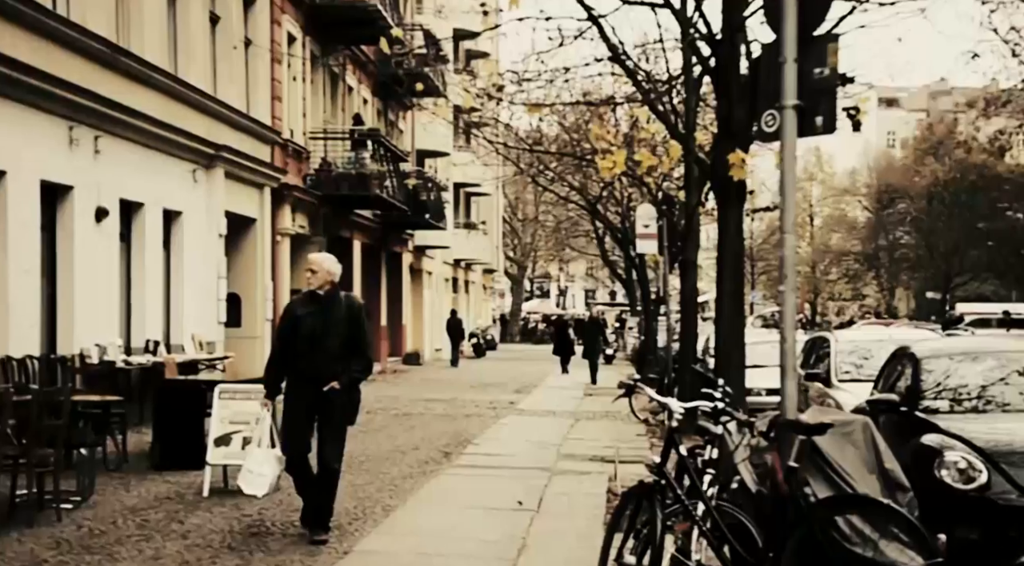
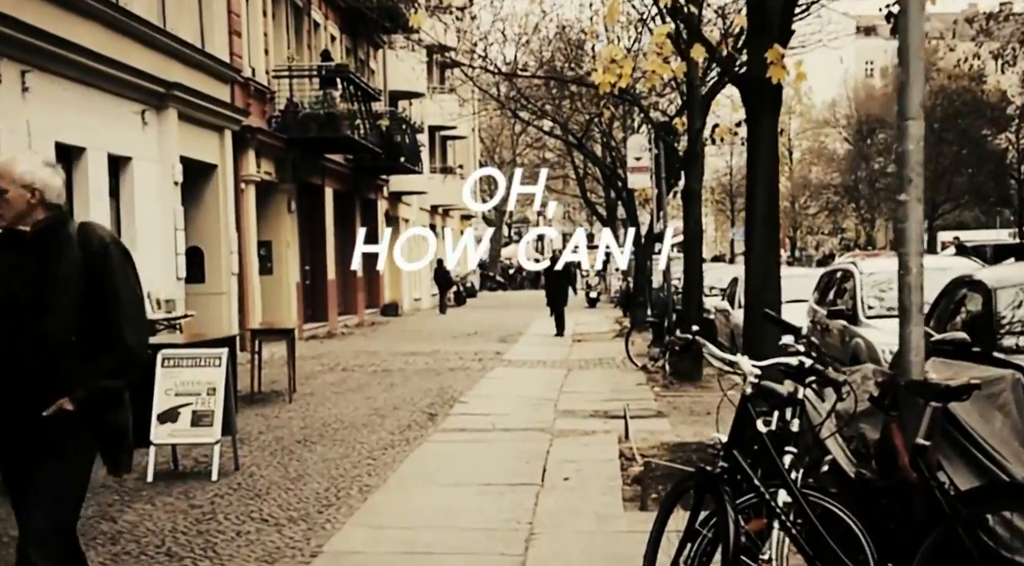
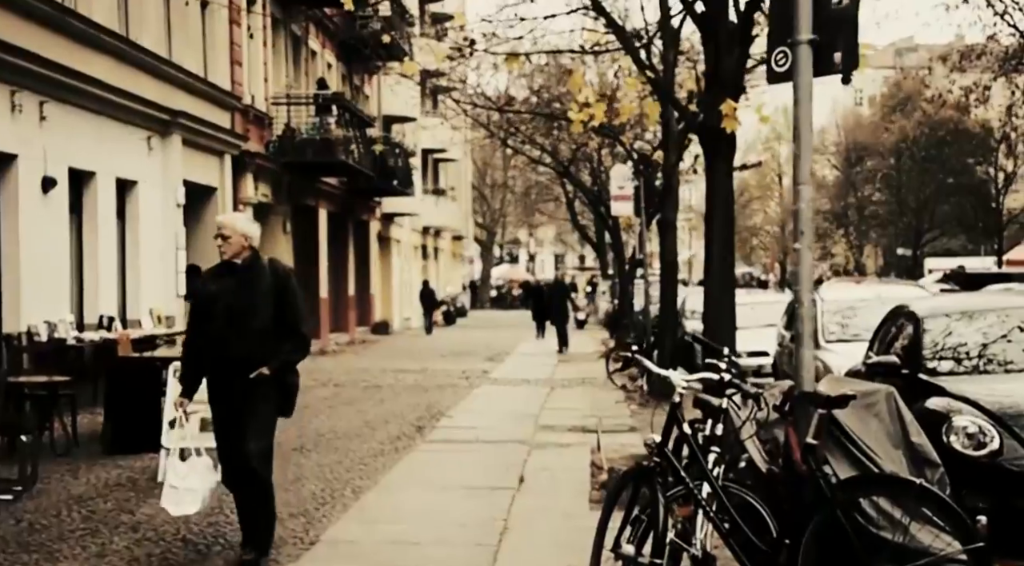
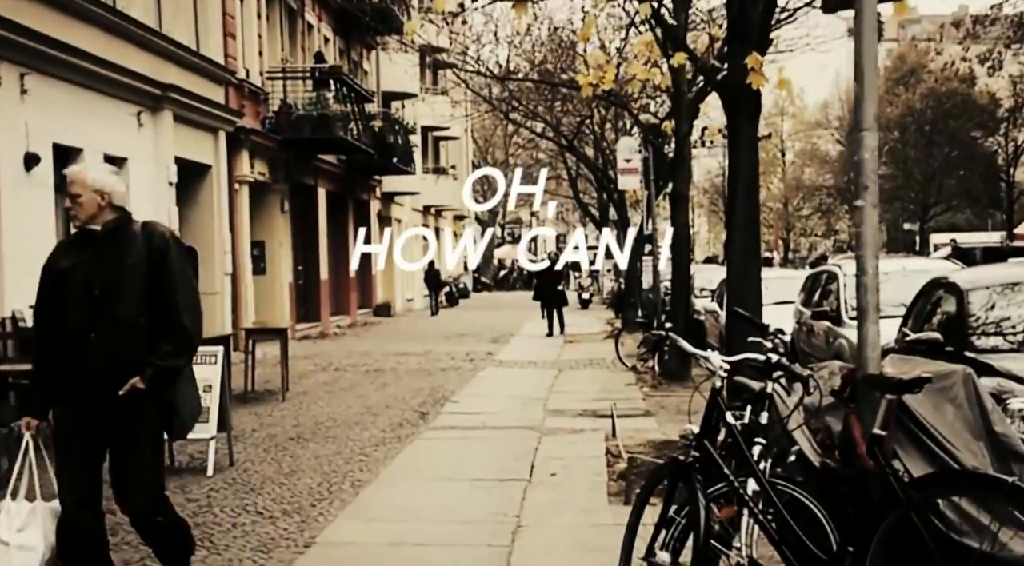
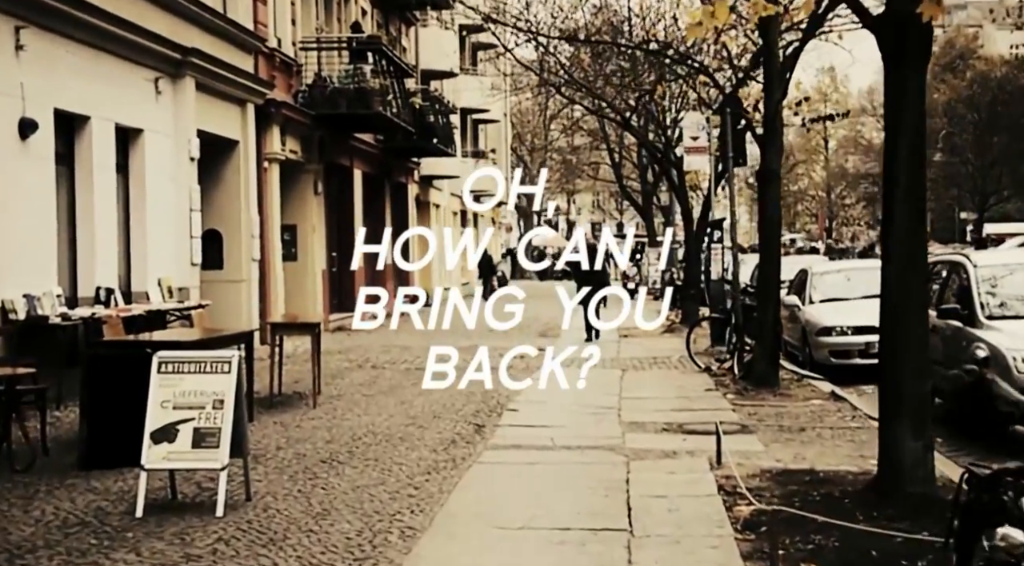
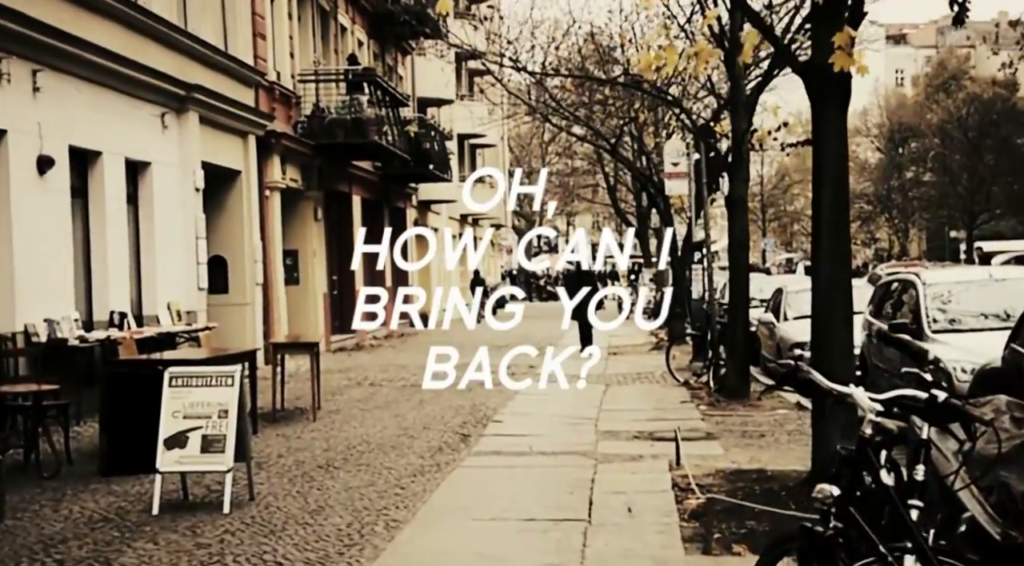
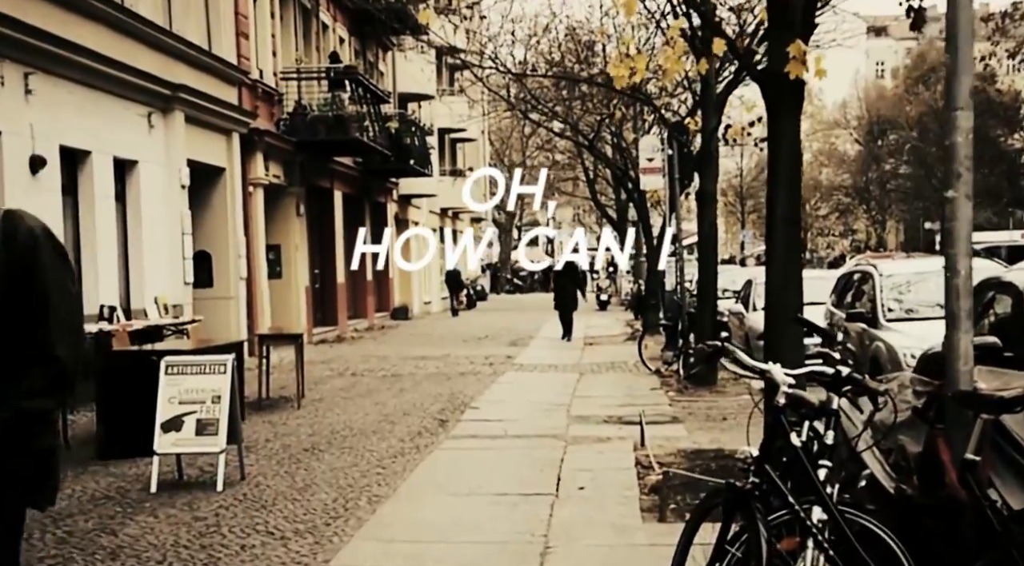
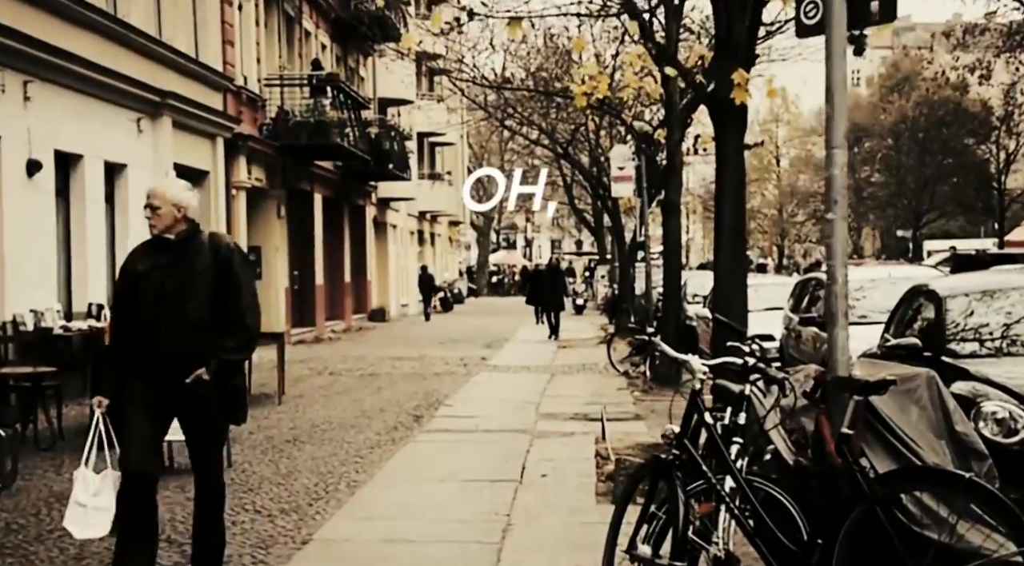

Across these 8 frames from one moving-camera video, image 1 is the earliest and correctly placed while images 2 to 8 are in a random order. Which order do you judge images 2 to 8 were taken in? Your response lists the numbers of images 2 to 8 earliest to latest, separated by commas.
3, 8, 4, 2, 7, 6, 5
